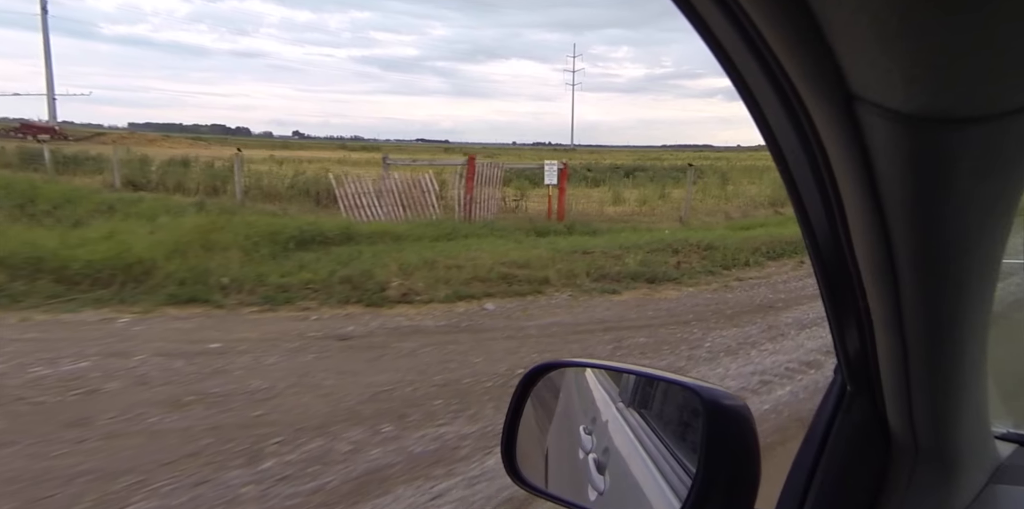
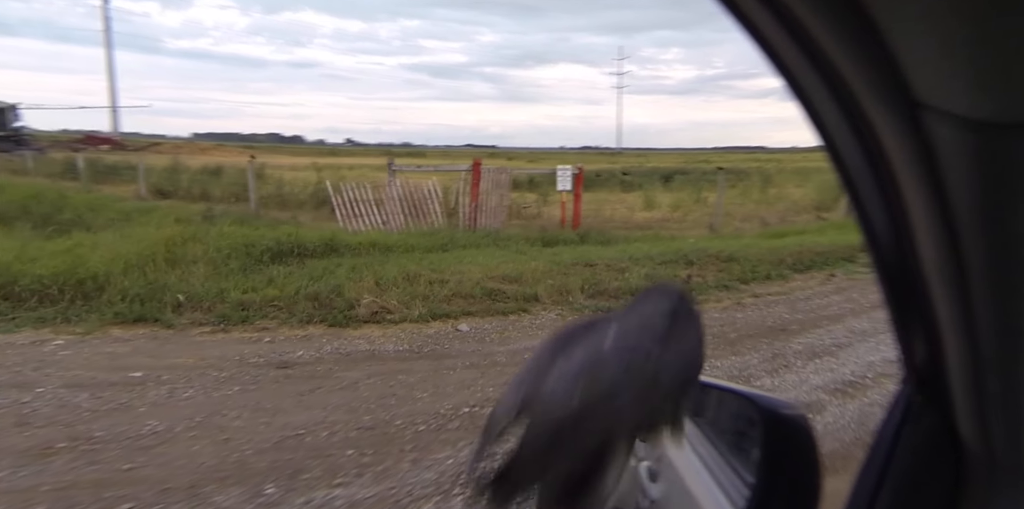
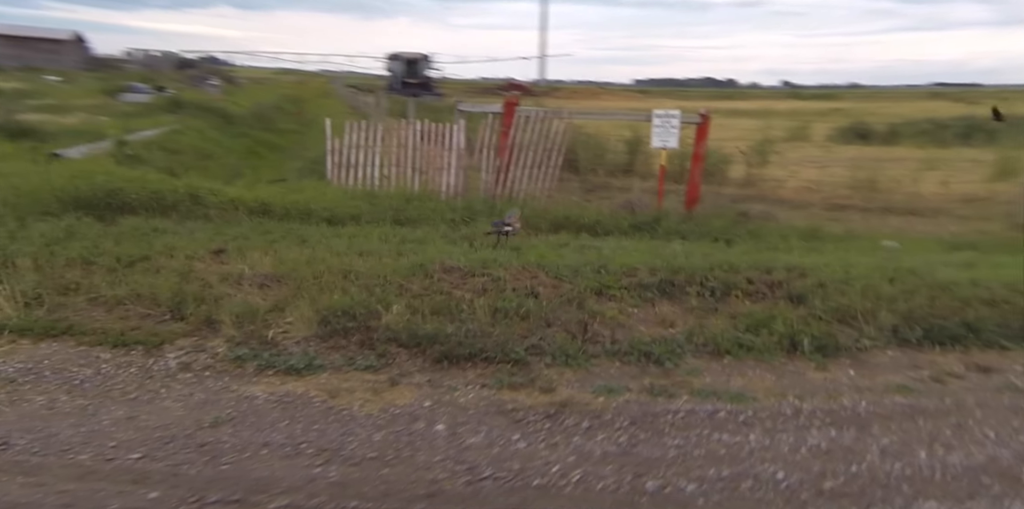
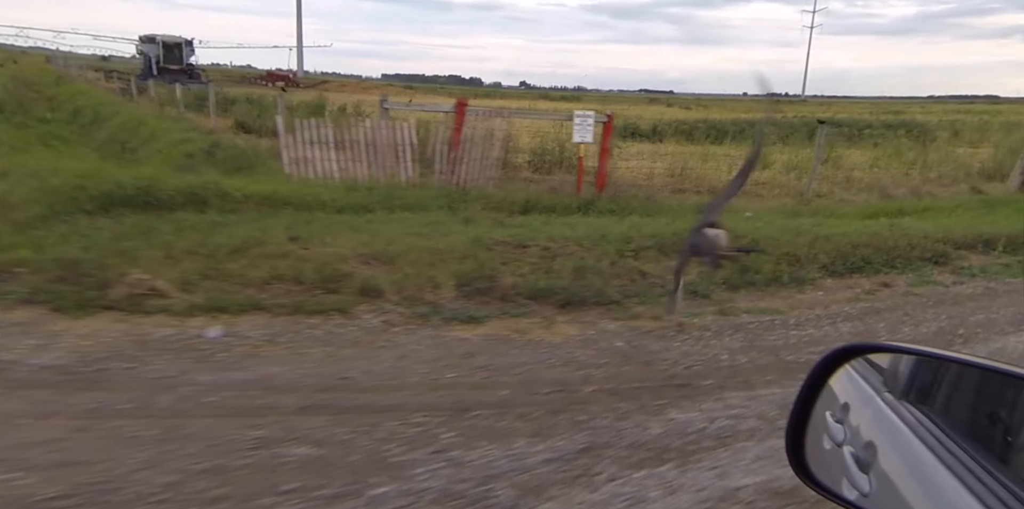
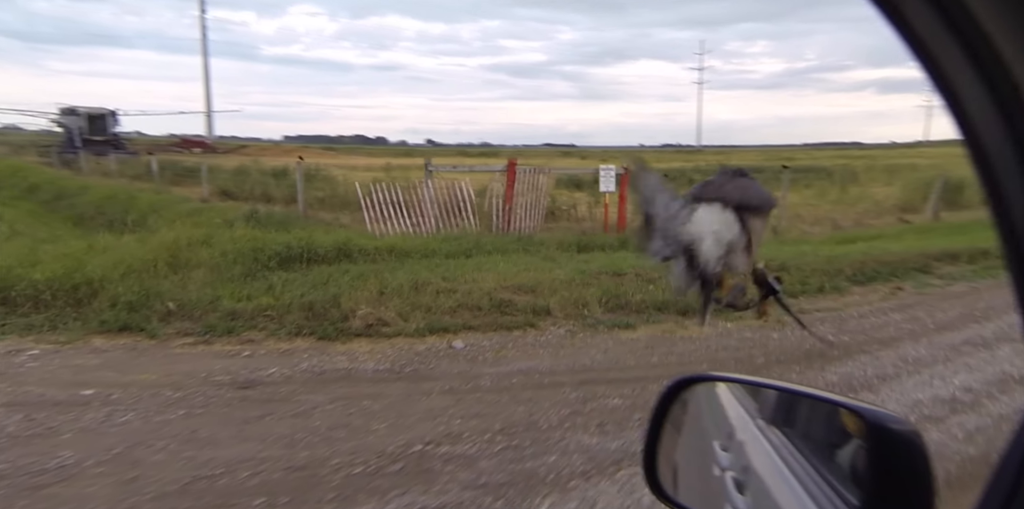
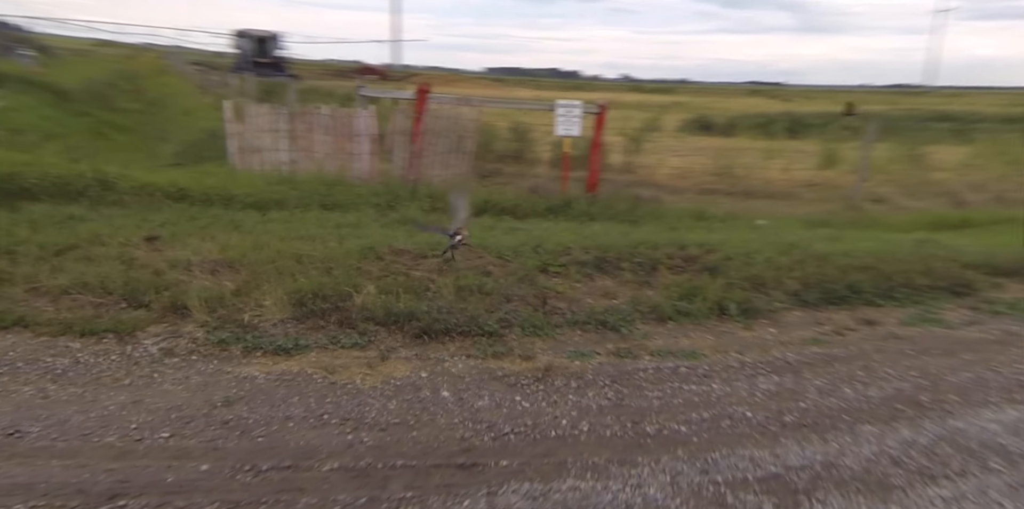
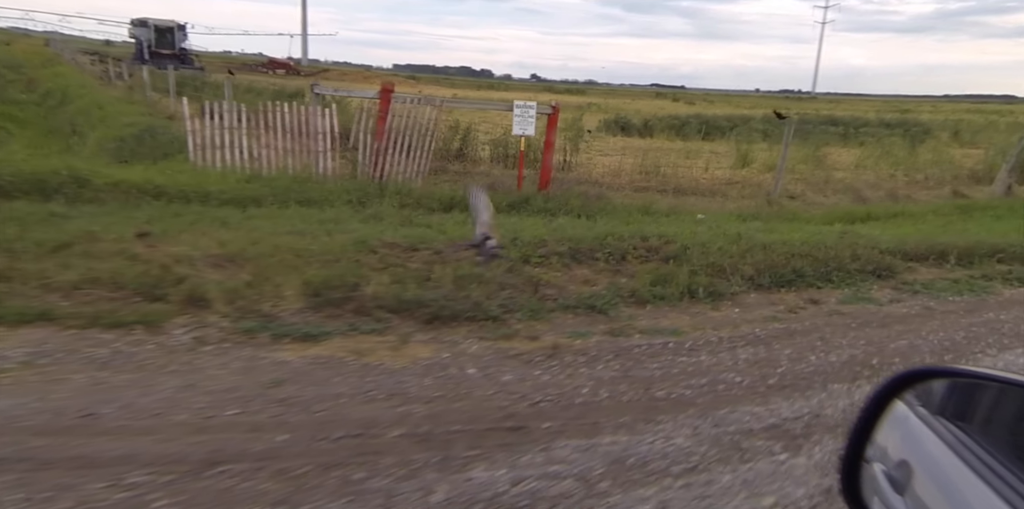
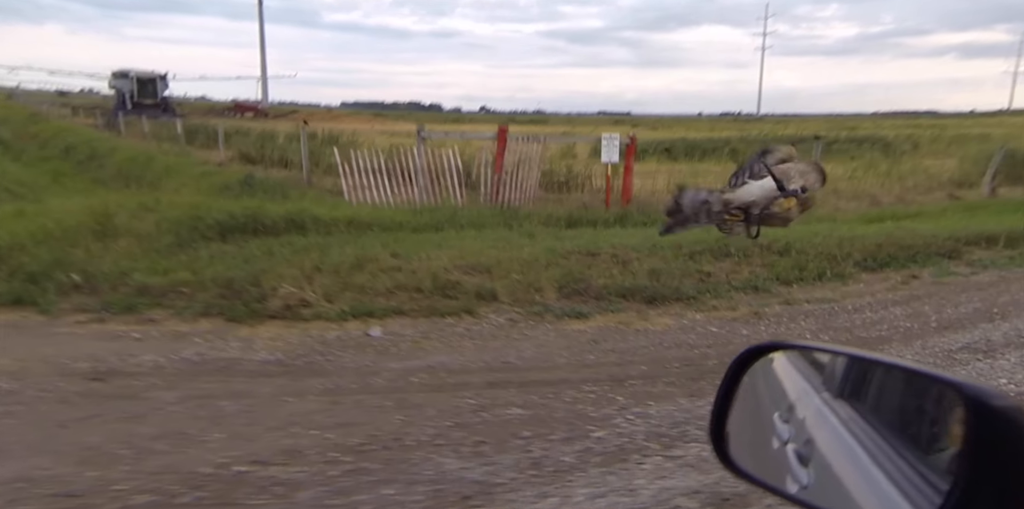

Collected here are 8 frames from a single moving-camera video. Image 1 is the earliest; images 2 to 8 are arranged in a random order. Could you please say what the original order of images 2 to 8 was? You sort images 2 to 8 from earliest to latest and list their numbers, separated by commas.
2, 5, 8, 4, 7, 6, 3
